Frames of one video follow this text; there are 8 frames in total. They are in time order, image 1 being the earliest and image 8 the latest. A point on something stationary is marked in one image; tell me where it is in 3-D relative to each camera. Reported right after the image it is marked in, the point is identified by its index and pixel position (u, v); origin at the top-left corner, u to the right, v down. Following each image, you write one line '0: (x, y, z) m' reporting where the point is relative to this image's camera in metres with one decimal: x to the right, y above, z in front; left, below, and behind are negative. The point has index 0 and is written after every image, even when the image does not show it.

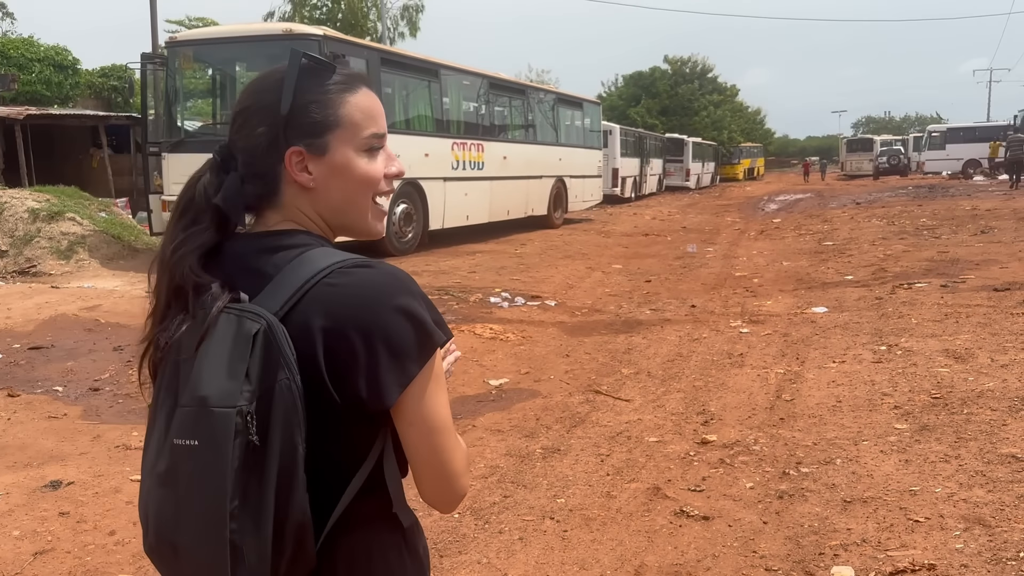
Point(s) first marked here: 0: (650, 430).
0: (+0.8, -0.8, +4.8) m
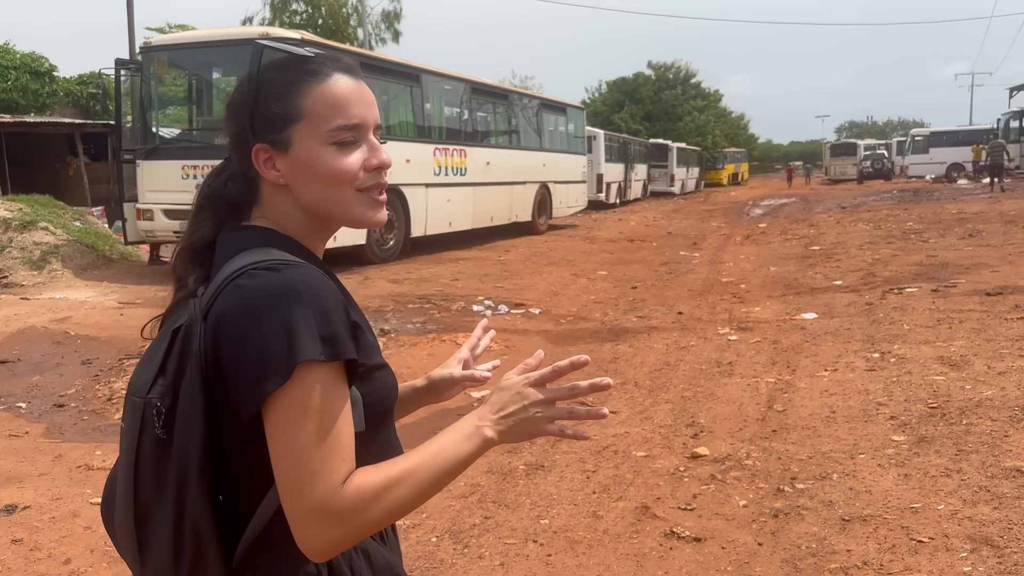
0: (+0.7, -0.8, +4.6) m
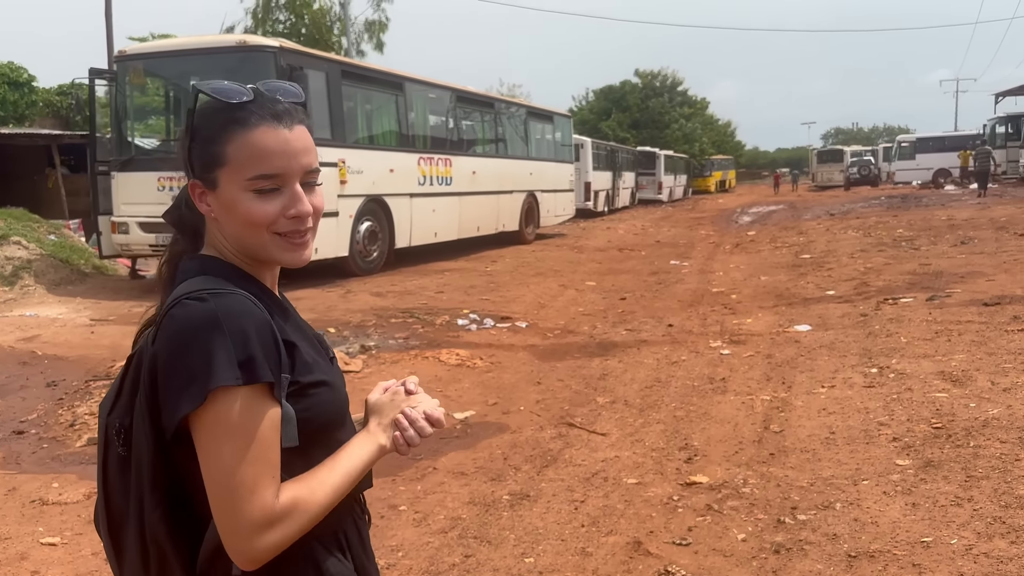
0: (+0.6, -0.9, +4.4) m
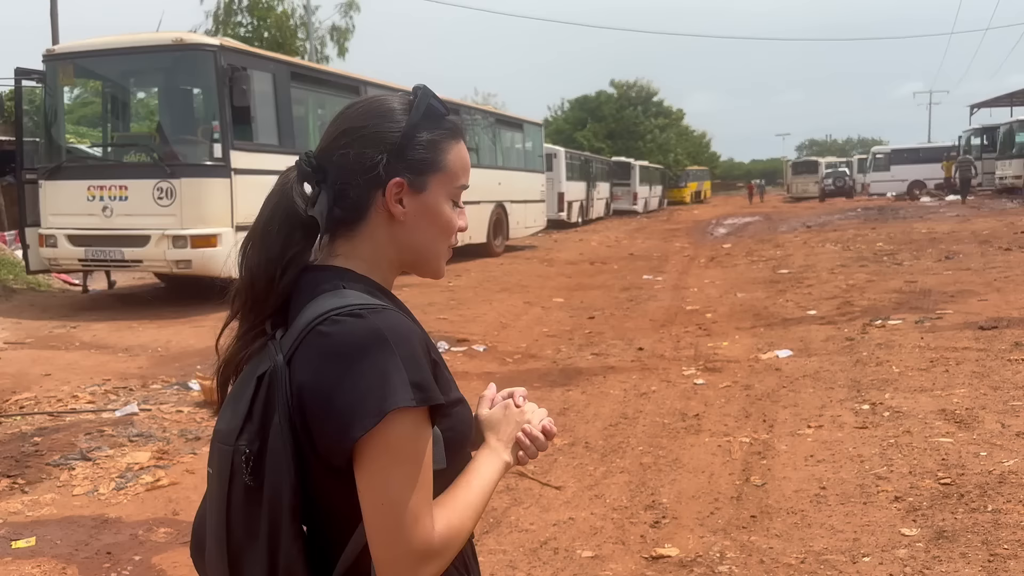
0: (+0.3, -1.0, +3.7) m
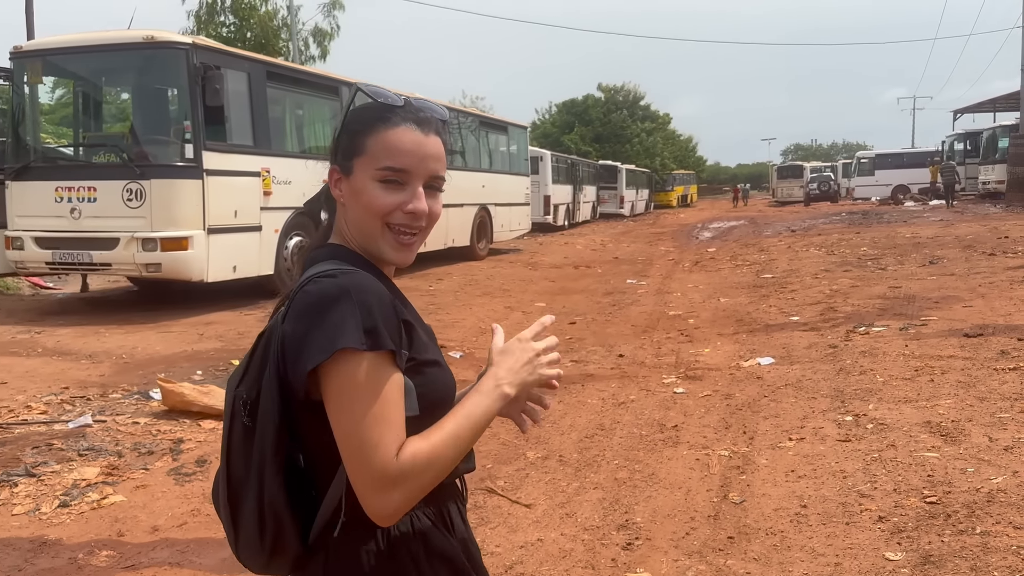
0: (+0.2, -1.1, +3.5) m
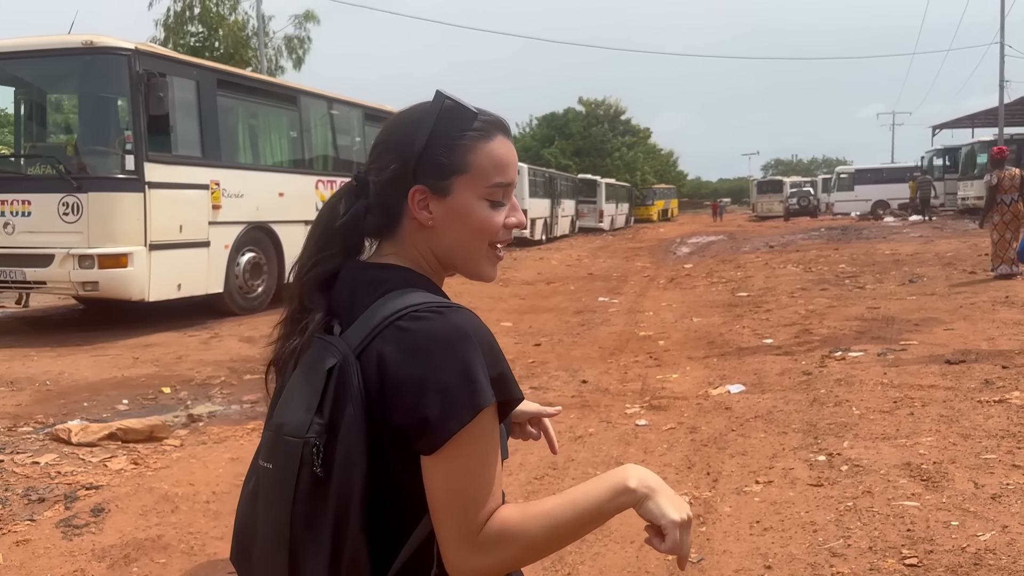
0: (-0.1, -1.2, +3.0) m
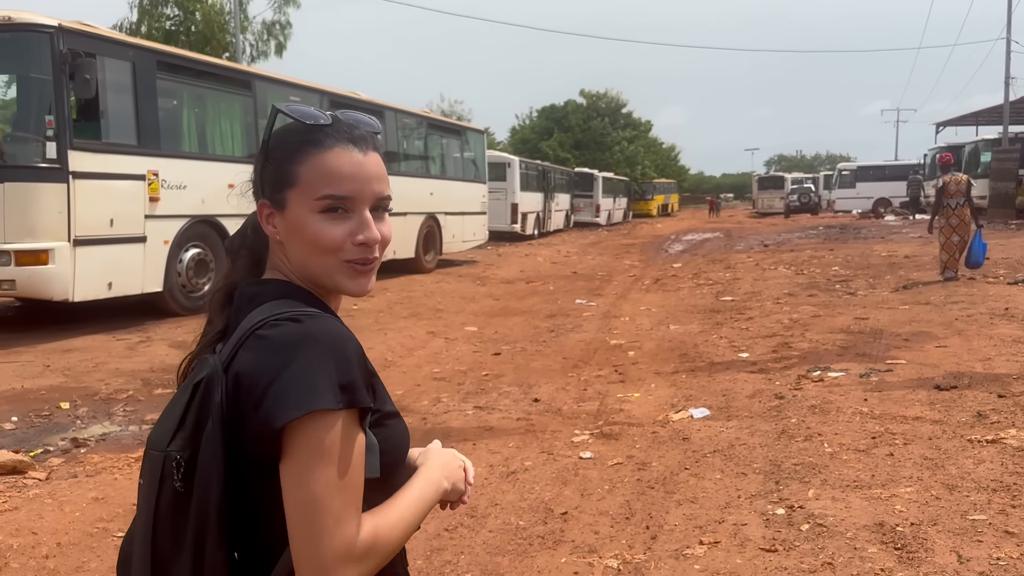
0: (-0.6, -1.3, +2.3) m
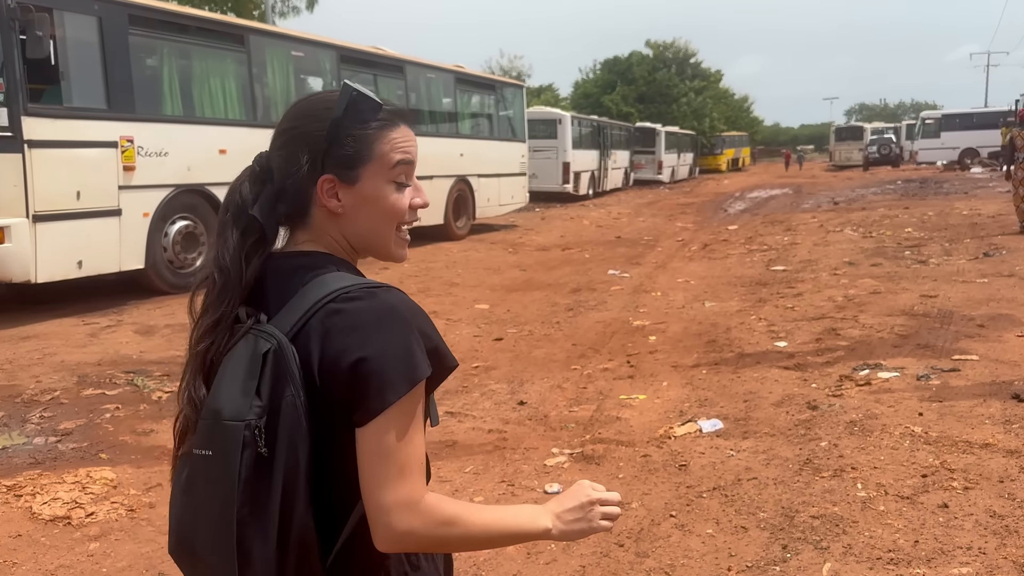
0: (-1.0, -1.4, +1.4) m
